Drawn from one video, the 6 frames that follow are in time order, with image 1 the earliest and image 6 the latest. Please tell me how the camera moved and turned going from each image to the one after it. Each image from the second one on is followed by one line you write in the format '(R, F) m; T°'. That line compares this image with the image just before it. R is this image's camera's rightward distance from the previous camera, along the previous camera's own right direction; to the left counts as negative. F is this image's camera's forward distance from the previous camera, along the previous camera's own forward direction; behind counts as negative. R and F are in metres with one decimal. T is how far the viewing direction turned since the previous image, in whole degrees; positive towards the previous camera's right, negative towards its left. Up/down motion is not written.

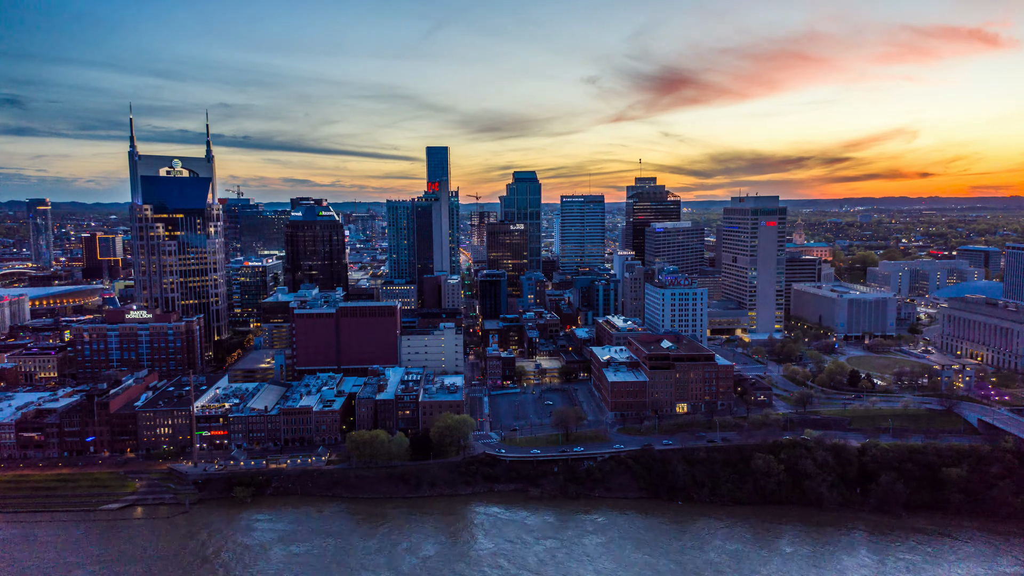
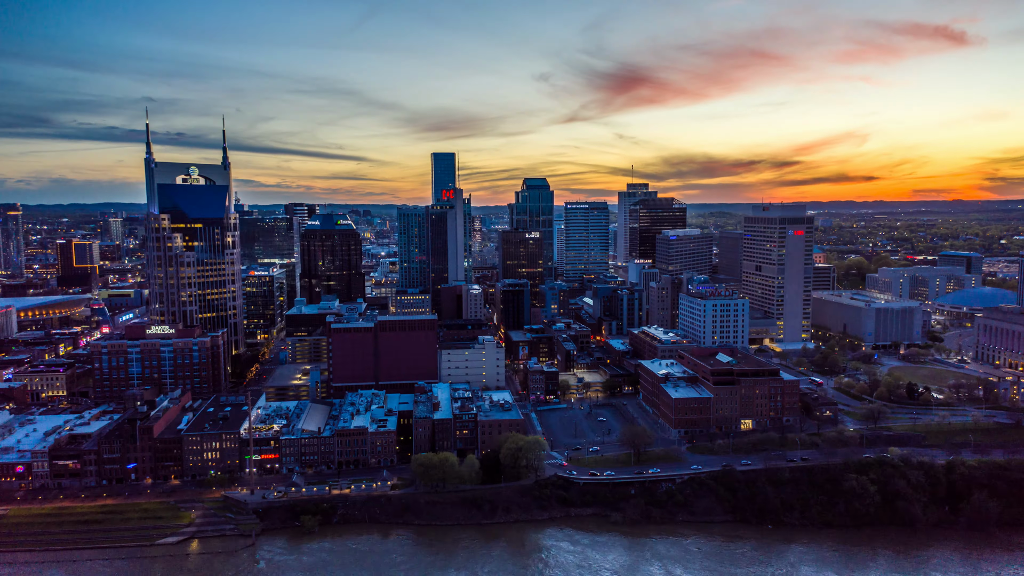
(-8.2, +2.8) m; +3°
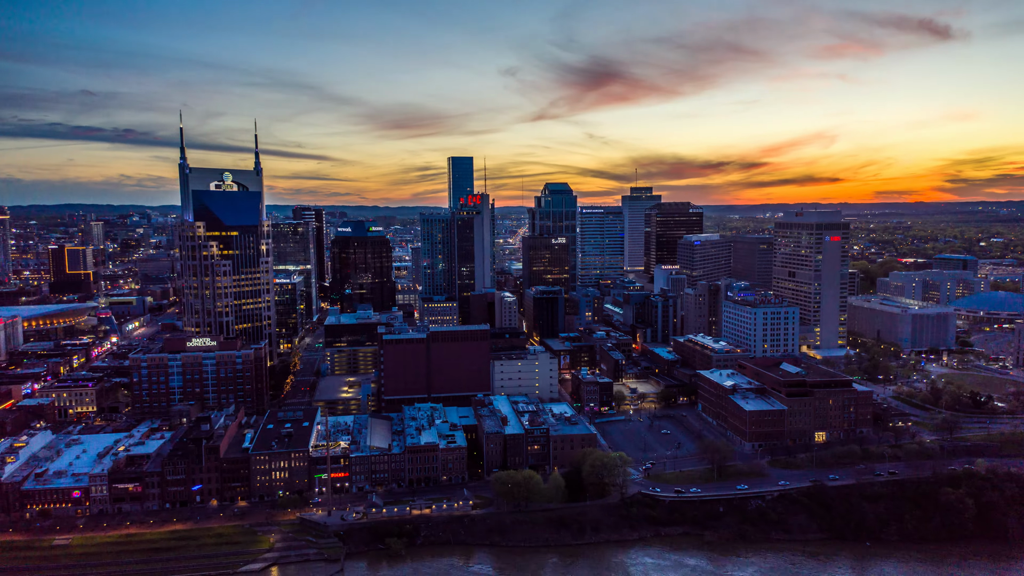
(-7.6, +1.9) m; +2°
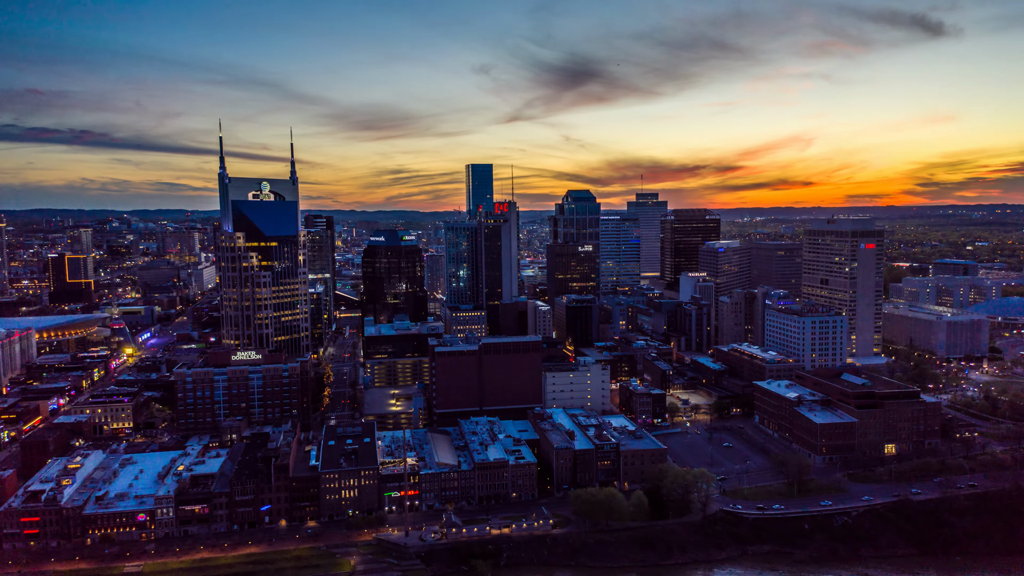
(-6.7, +1.5) m; +2°
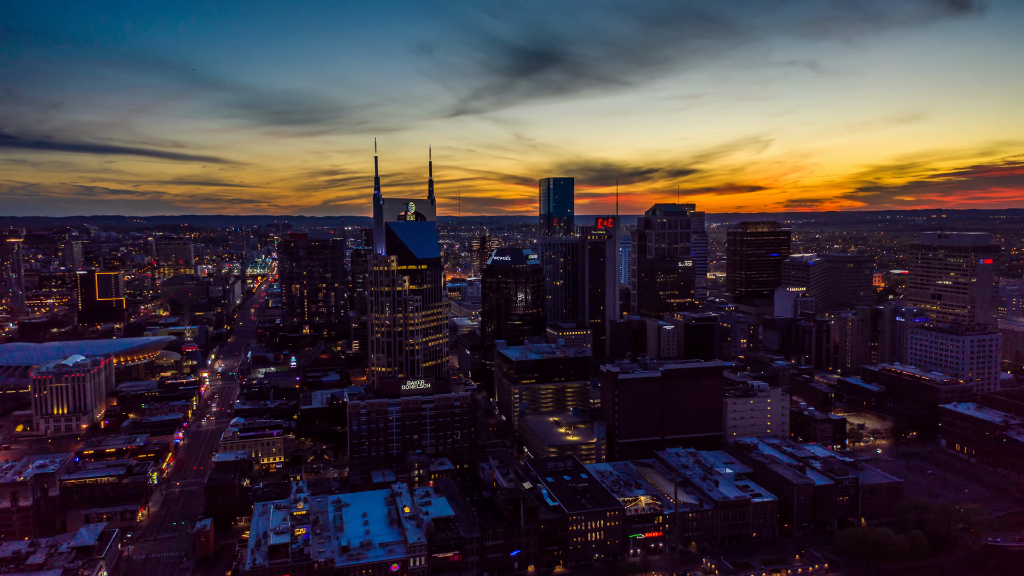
(-19.7, +3.9) m; +4°
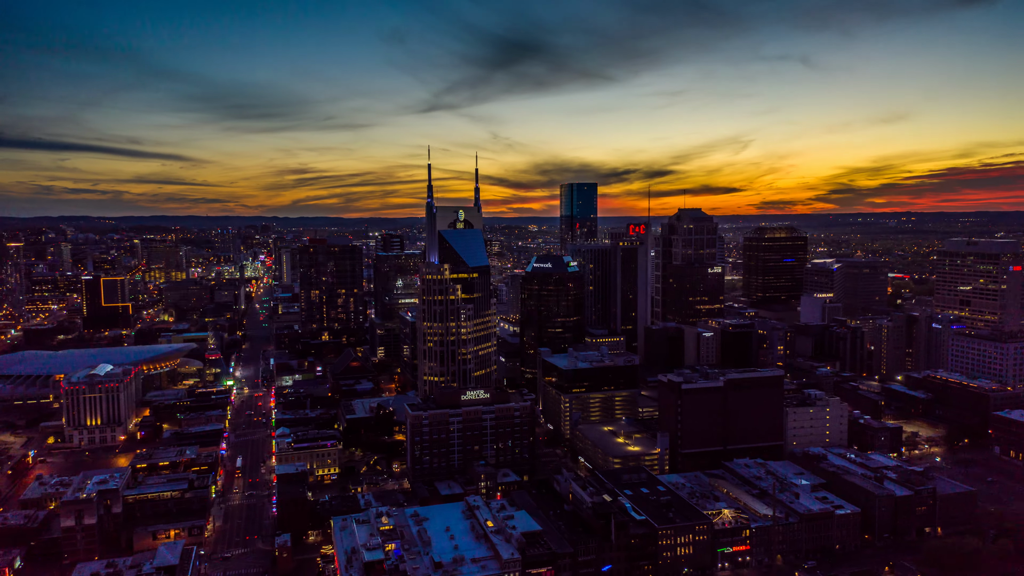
(-7.3, +0.8) m; +2°
